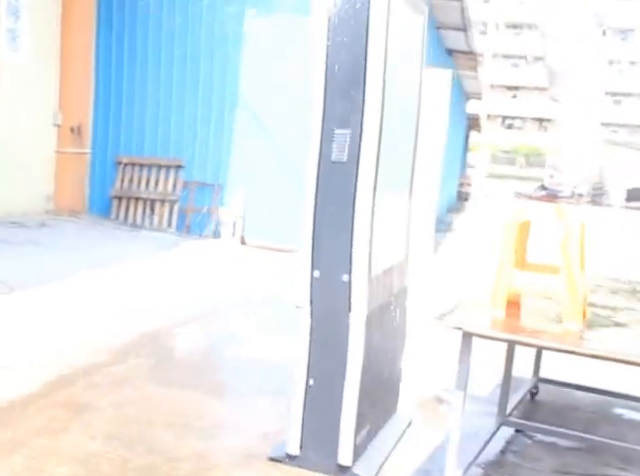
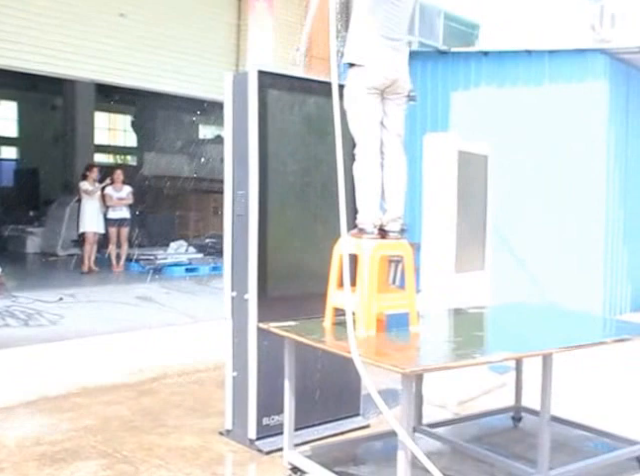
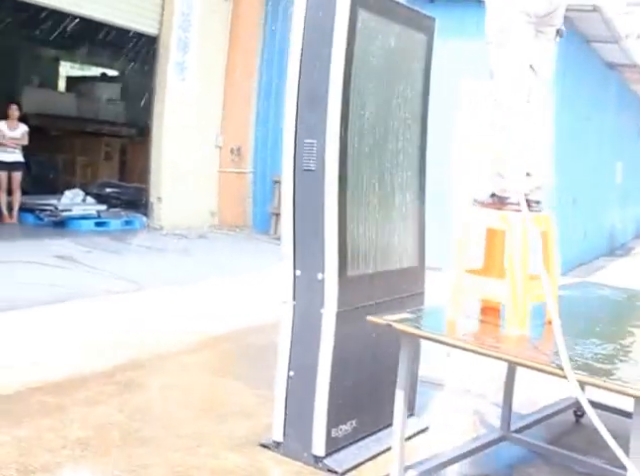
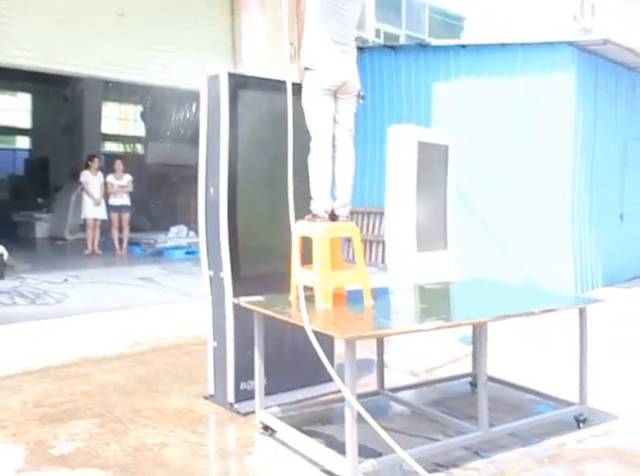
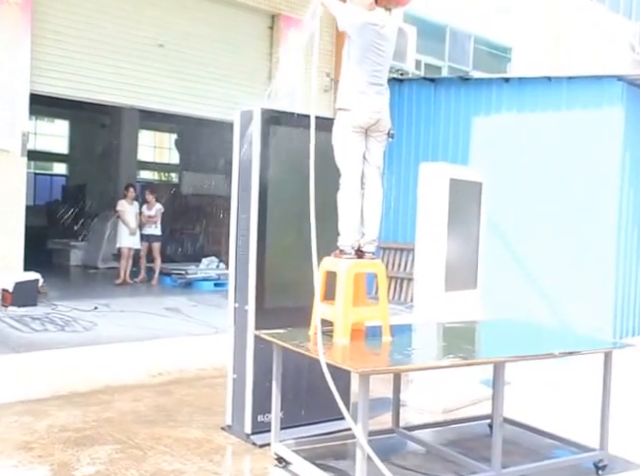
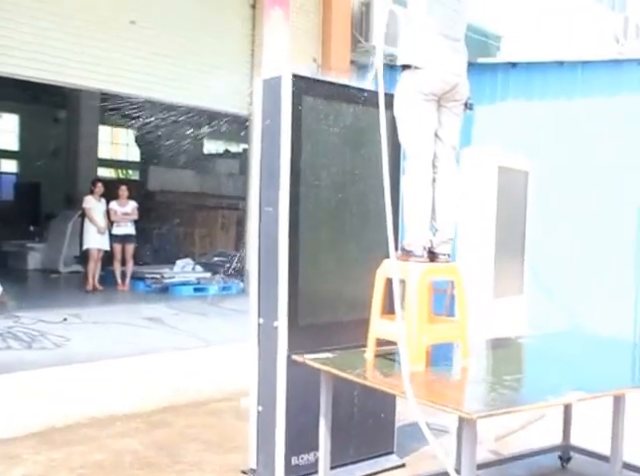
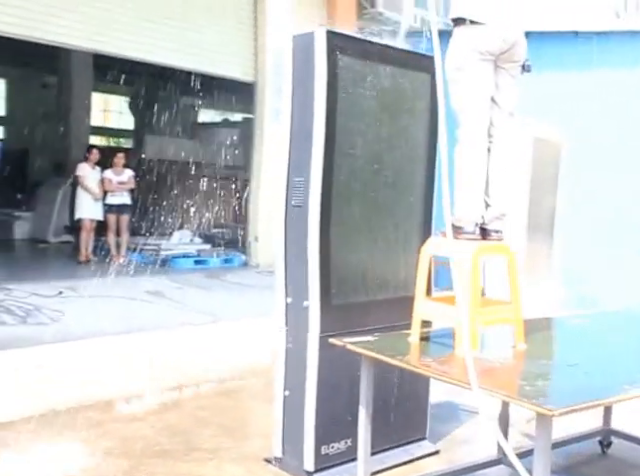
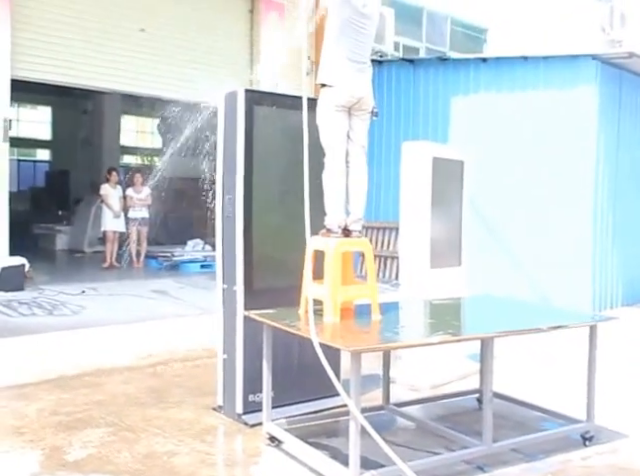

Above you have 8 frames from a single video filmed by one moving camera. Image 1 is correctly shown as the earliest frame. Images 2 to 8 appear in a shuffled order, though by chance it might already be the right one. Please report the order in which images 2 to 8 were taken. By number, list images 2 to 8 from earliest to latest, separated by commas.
3, 7, 6, 2, 4, 8, 5
